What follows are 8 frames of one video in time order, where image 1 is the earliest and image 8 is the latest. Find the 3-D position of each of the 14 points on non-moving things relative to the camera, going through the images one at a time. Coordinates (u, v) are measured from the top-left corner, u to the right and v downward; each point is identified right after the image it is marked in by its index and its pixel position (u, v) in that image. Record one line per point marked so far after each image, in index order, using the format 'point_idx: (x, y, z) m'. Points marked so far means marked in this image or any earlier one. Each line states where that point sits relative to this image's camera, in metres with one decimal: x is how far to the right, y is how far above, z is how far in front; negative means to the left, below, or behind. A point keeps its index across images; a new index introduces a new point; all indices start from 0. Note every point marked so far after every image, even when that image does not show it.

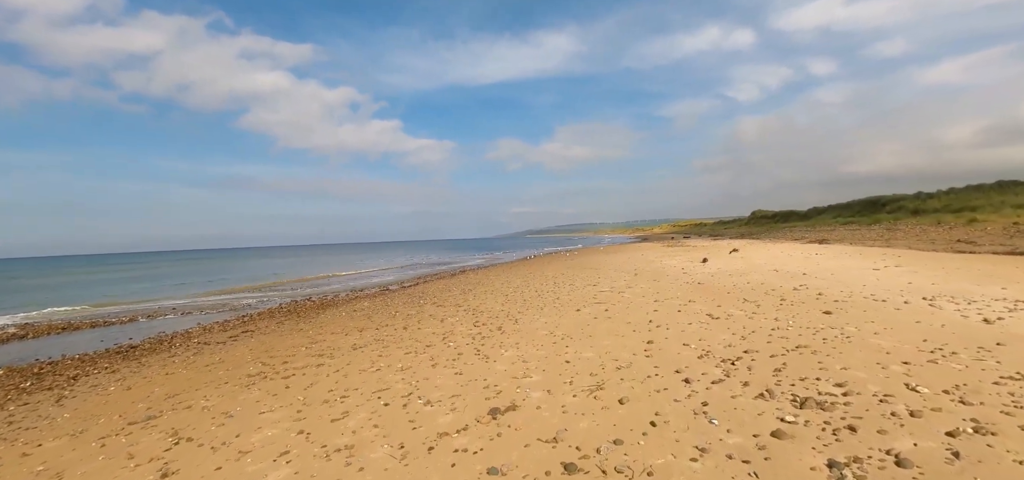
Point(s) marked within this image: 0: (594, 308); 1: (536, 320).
0: (+2.4, -2.0, +13.2) m
1: (+0.6, -2.1, +11.8) m
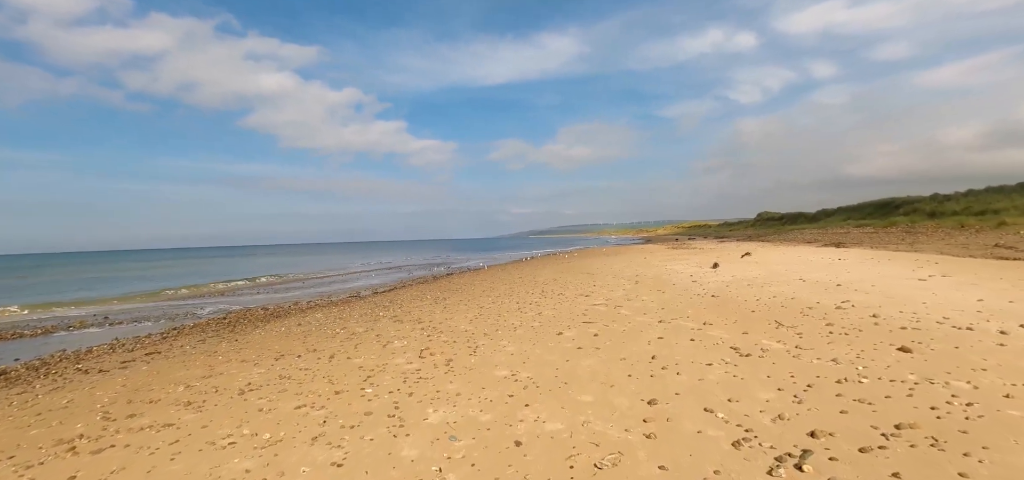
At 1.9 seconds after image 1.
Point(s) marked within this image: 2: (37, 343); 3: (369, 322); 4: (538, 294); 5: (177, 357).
0: (+1.6, -2.1, +10.2) m
1: (-0.2, -2.2, +8.9) m
2: (-14.6, -3.2, +13.8) m
3: (-4.6, -2.6, +14.4) m
4: (+1.0, -2.1, +17.7) m
5: (-8.3, -2.9, +11.0) m
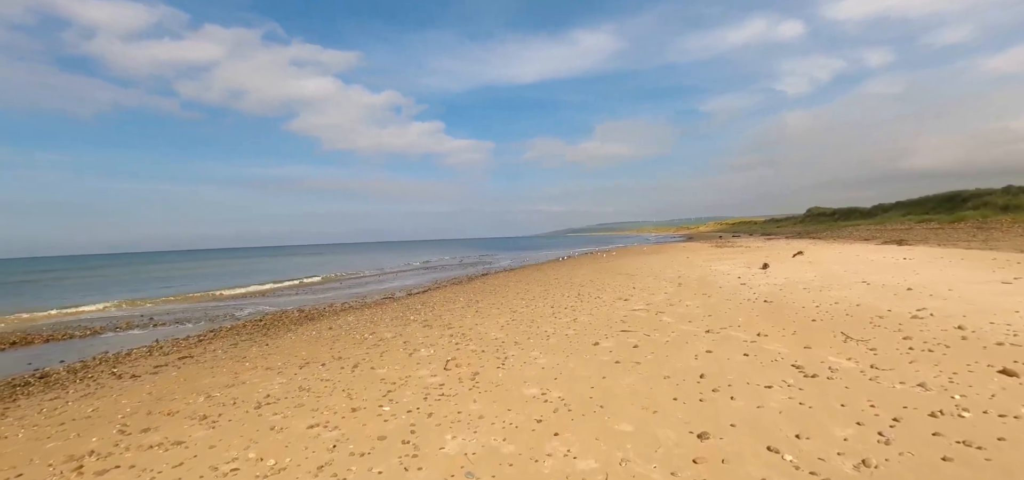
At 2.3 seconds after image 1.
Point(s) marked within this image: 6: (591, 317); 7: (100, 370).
0: (+2.2, -2.2, +9.4) m
1: (+0.4, -2.3, +8.3) m
2: (-13.6, -3.4, +14.2) m
3: (-3.5, -2.7, +14.0) m
4: (+2.3, -2.1, +16.9) m
5: (-7.5, -3.0, +11.0) m
6: (+2.2, -2.2, +12.6) m
7: (-10.0, -3.2, +10.9) m
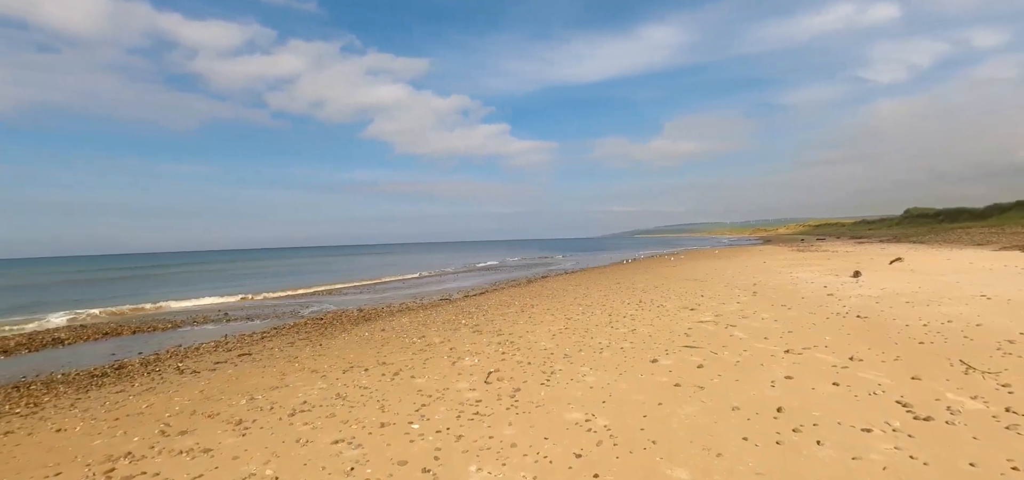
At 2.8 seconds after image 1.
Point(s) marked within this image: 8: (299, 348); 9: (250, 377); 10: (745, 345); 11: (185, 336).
0: (+3.1, -2.3, +8.4) m
1: (+1.1, -2.4, +7.5) m
2: (-11.9, -3.4, +15.3) m
3: (-2.0, -2.8, +13.7) m
4: (+4.2, -2.3, +15.8) m
5: (-6.3, -3.0, +11.3) m
6: (+3.5, -2.3, +11.5) m
7: (-8.8, -3.2, +11.5) m
8: (-6.1, -3.1, +12.8) m
9: (-5.7, -3.0, +9.7) m
10: (+4.8, -2.2, +9.3) m
11: (-11.5, -3.4, +15.7) m
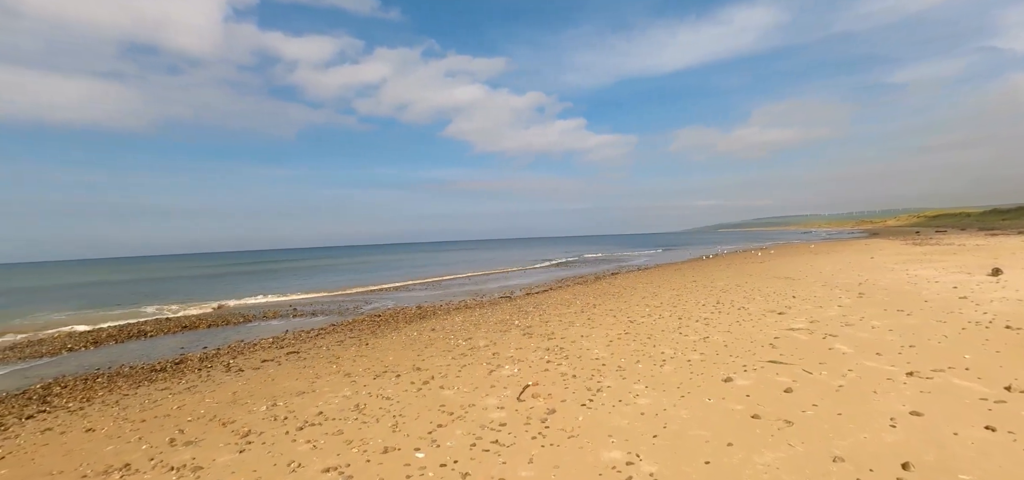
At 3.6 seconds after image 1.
0: (+3.7, -2.1, +6.7) m
1: (+1.6, -2.2, +6.1) m
2: (-10.0, -3.3, +15.9) m
3: (-0.5, -2.6, +12.8) m
4: (+6.0, -2.0, +13.8) m
5: (-5.1, -3.0, +11.1) m
6: (+4.6, -2.1, +9.7) m
7: (-7.6, -3.2, +11.7) m
8: (-4.7, -3.0, +12.5) m
9: (-4.7, -2.9, +9.4) m
10: (+5.5, -2.0, +7.3) m
11: (-9.5, -3.3, +16.3) m
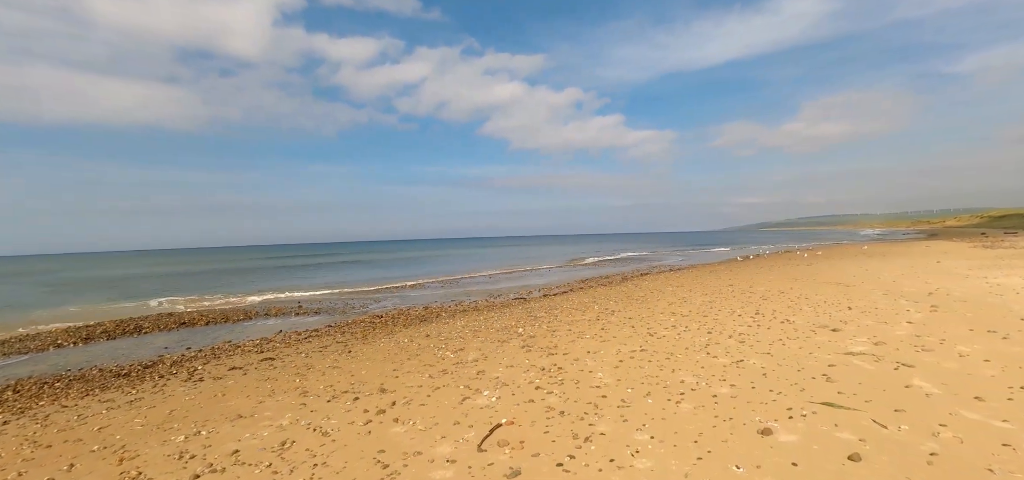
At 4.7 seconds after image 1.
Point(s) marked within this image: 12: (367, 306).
0: (+3.3, -2.1, +4.8) m
1: (+1.1, -2.2, +4.4) m
2: (-9.7, -3.1, +15.1) m
3: (-0.5, -2.6, +11.2) m
4: (+6.0, -2.0, +11.8) m
5: (-5.3, -2.9, +9.9) m
6: (+4.4, -2.1, +7.7) m
7: (-7.7, -3.0, +10.7) m
8: (-4.7, -2.9, +11.2) m
9: (-5.0, -2.8, +8.1) m
10: (+5.1, -2.0, +5.3) m
11: (-9.3, -3.1, +15.4) m
12: (-6.4, -3.0, +19.9) m
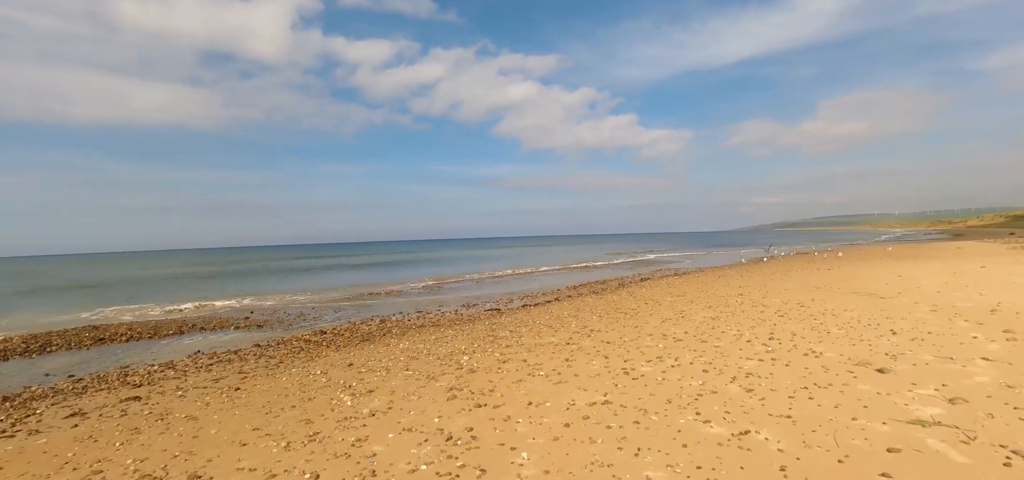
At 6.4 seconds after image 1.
0: (+1.8, -2.2, +2.1) m
1: (-0.3, -2.3, +1.8) m
2: (-10.9, -3.2, +12.7) m
3: (-1.7, -2.6, +8.6) m
4: (+4.8, -2.1, +9.0) m
5: (-6.6, -3.0, +7.4) m
6: (+3.0, -2.2, +5.0) m
7: (-8.9, -3.1, +8.2) m
8: (-5.9, -3.0, +8.7) m
9: (-6.3, -2.9, +5.7) m
10: (+3.7, -2.1, +2.6) m
11: (-10.4, -3.2, +13.0) m
12: (-7.4, -3.1, +17.4) m
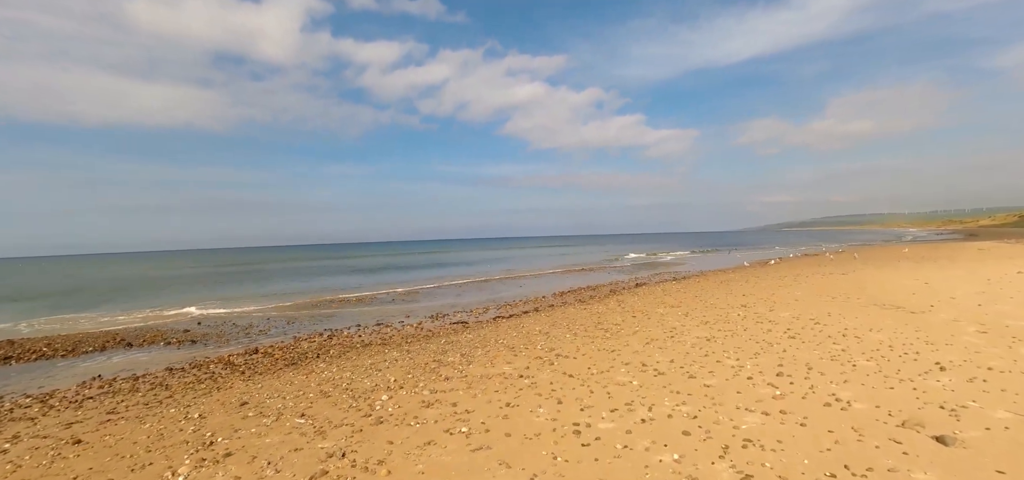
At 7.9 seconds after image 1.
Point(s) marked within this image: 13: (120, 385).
0: (+0.6, -2.3, 0.0) m
1: (-1.6, -2.4, -0.3) m
2: (-12.0, -3.4, +10.8) m
3: (-2.8, -2.7, +6.5) m
4: (+3.7, -2.2, +6.8) m
5: (-7.7, -3.1, +5.4) m
6: (+1.8, -2.3, +2.9) m
7: (-10.1, -3.2, +6.3) m
8: (-7.1, -3.1, +6.7) m
9: (-7.5, -3.0, +3.7) m
10: (+2.5, -2.2, +0.4) m
11: (-11.5, -3.3, +11.1) m
12: (-8.4, -3.2, +15.4) m
13: (-8.6, -3.2, +9.9) m
